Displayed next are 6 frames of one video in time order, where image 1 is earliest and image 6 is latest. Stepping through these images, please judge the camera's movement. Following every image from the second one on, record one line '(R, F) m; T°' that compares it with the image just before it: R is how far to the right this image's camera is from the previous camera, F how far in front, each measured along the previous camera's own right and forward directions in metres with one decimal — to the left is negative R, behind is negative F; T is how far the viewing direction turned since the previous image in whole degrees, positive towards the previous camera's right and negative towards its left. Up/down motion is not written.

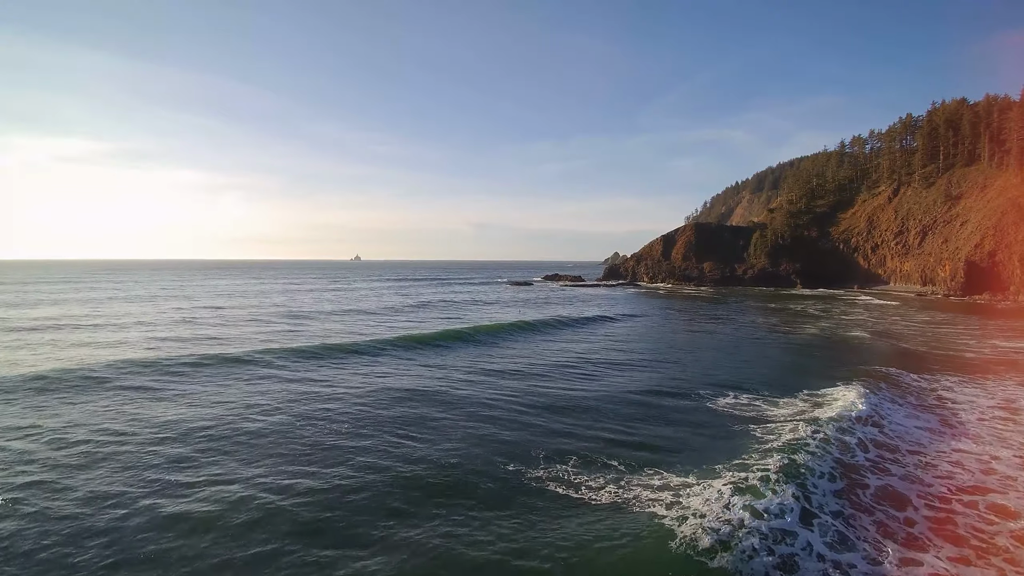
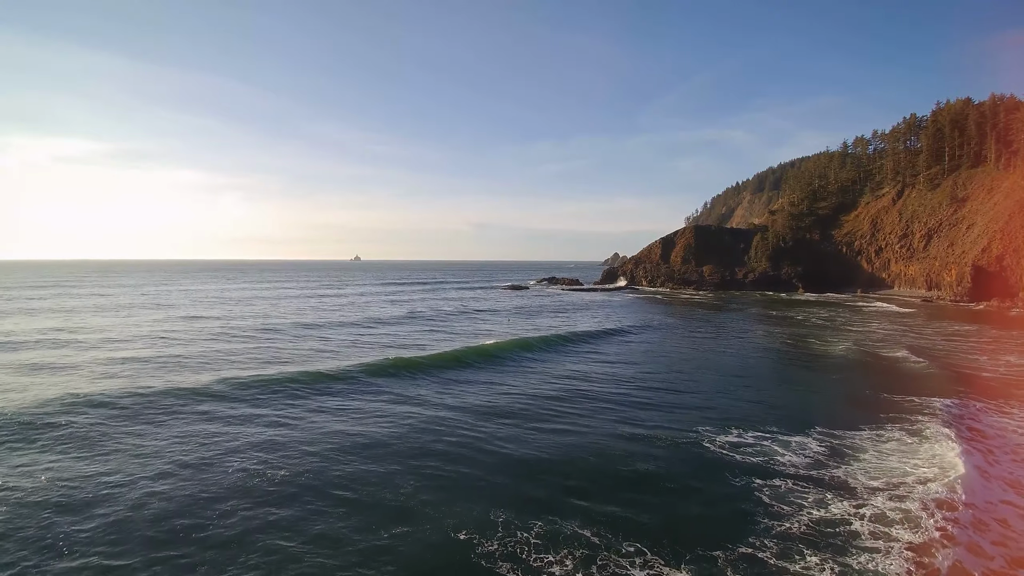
(+0.8, +1.7) m; 0°
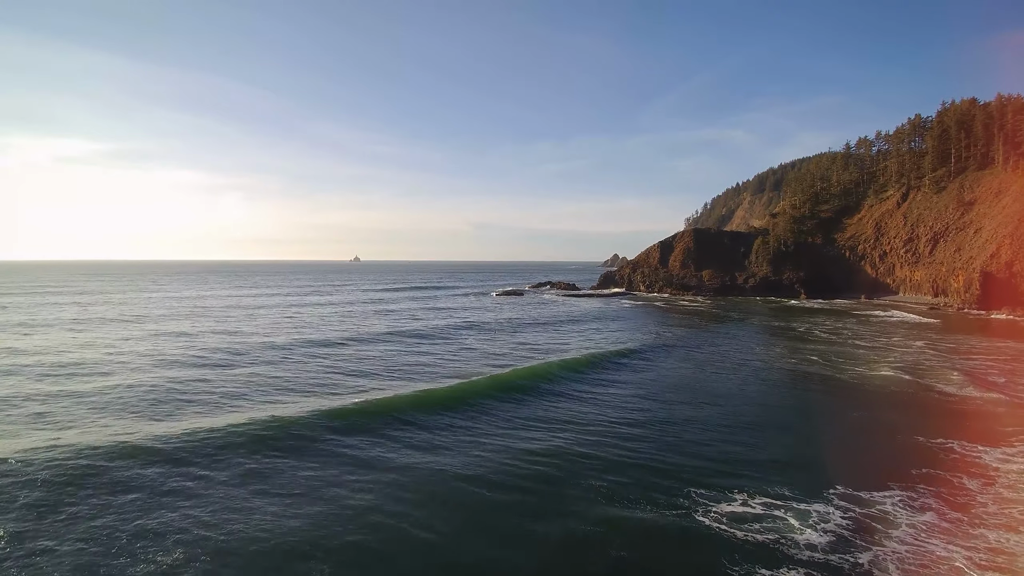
(+1.0, +2.1) m; 0°
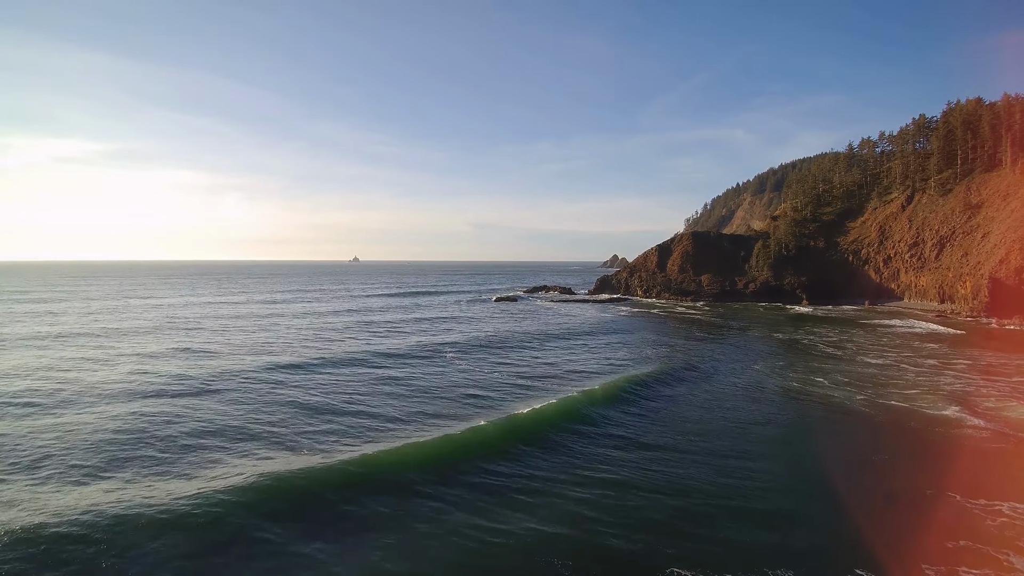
(+1.1, +2.1) m; 0°
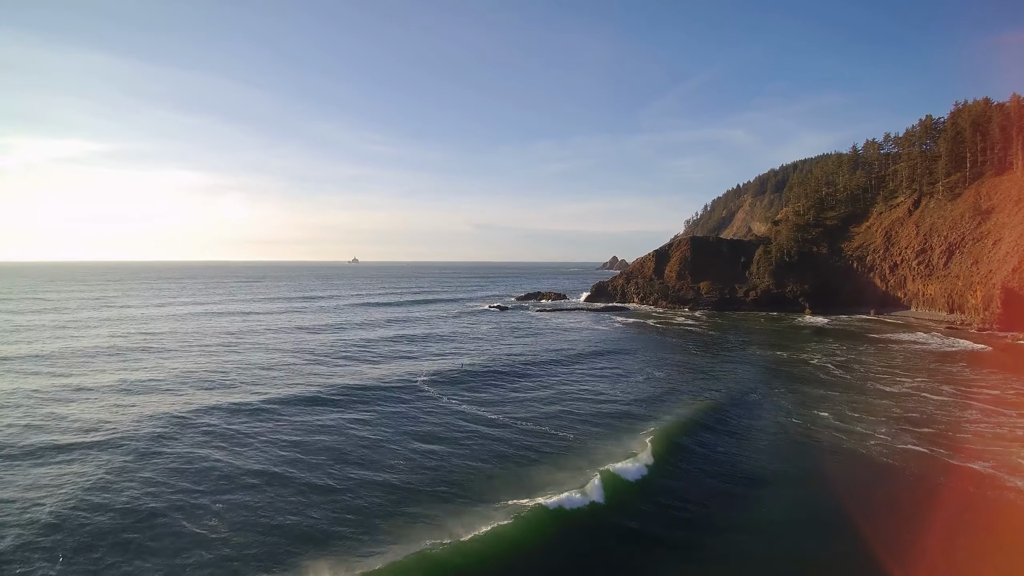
(+1.4, +2.8) m; 0°
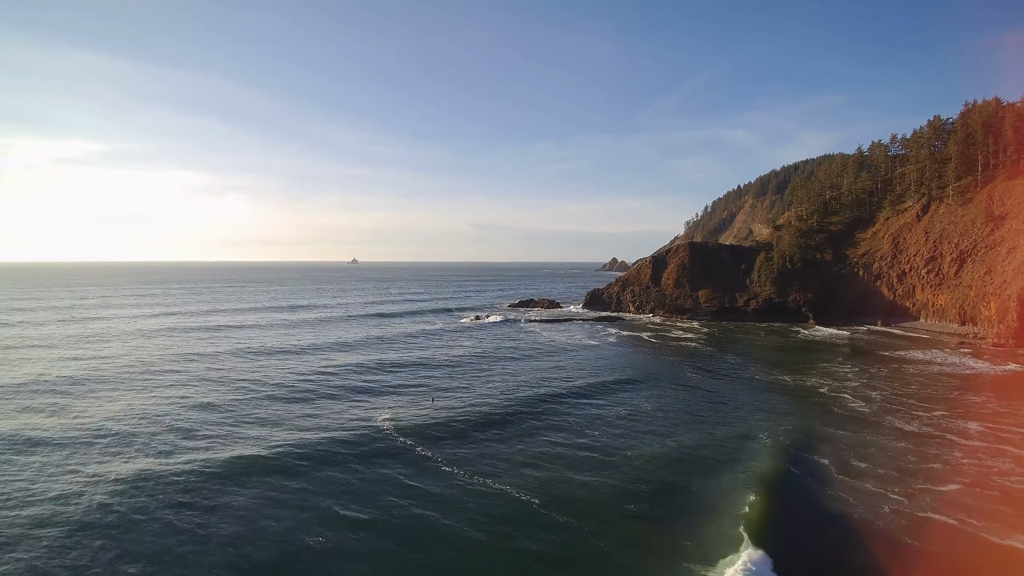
(+1.6, +3.2) m; 0°
